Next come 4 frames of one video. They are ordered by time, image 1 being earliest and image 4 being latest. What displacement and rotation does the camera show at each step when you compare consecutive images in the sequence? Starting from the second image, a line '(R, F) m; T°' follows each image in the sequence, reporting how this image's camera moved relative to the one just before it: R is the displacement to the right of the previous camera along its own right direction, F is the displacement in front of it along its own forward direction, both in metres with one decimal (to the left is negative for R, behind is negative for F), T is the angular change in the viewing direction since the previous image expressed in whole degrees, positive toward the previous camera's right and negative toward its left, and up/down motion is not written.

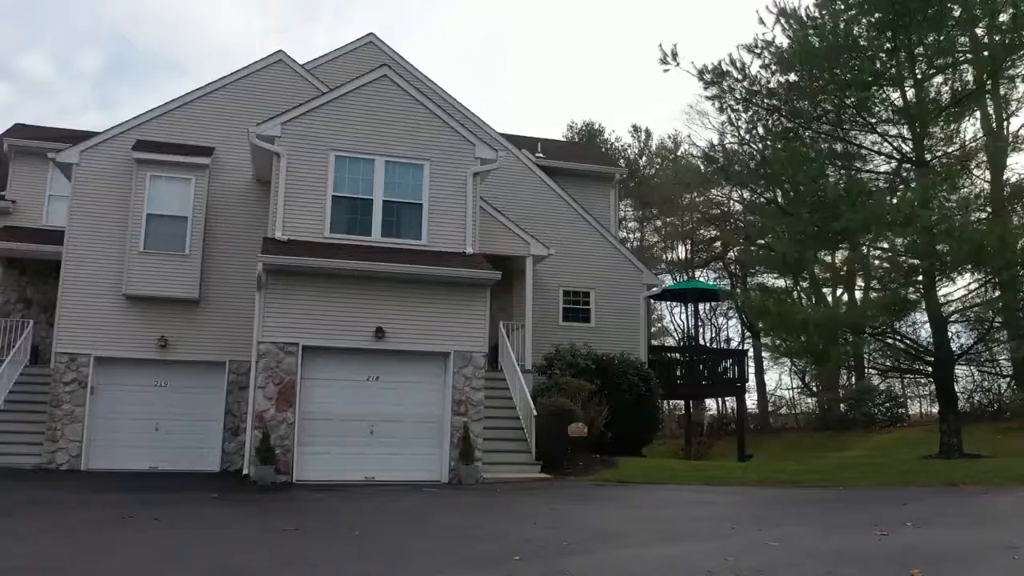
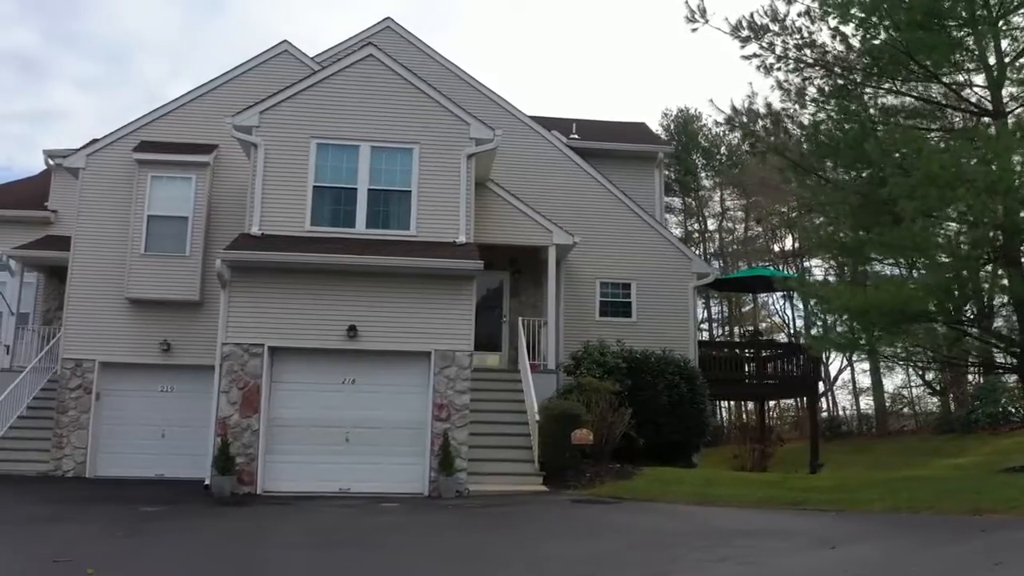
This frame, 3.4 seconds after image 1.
(+2.5, +1.8) m; -9°
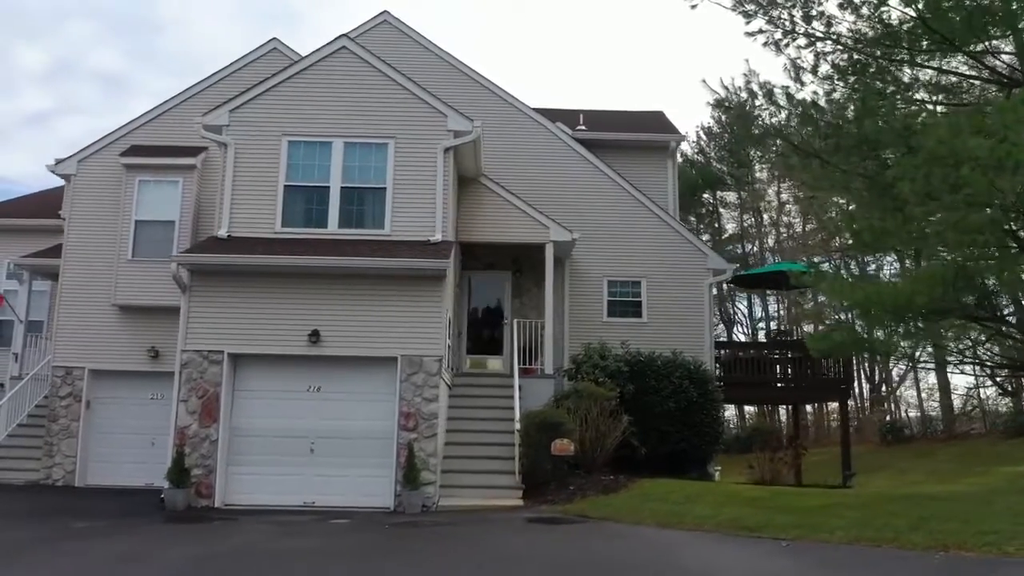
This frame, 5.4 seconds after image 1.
(+1.6, +1.0) m; -5°
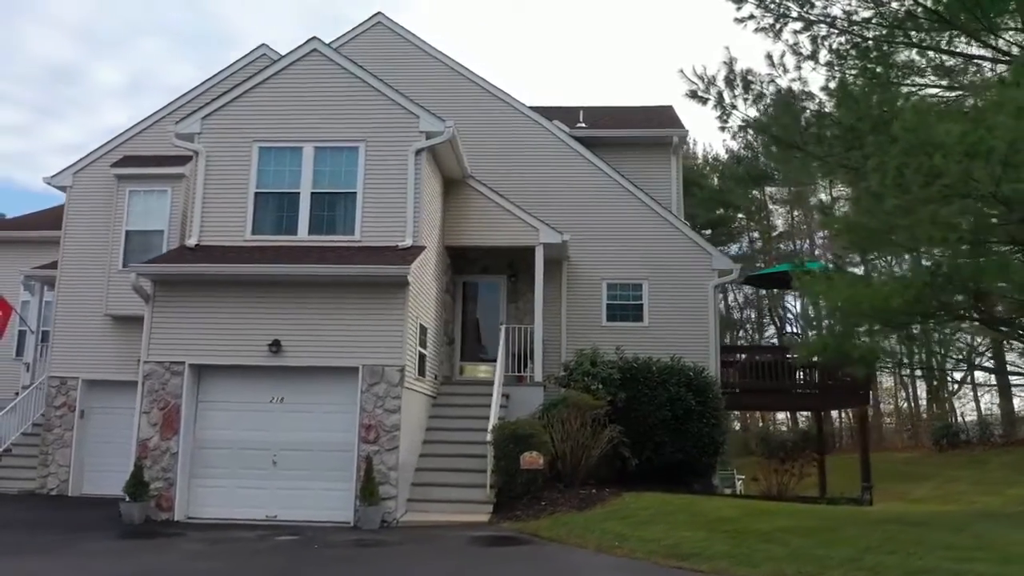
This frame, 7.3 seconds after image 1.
(+1.5, +0.6) m; -5°
